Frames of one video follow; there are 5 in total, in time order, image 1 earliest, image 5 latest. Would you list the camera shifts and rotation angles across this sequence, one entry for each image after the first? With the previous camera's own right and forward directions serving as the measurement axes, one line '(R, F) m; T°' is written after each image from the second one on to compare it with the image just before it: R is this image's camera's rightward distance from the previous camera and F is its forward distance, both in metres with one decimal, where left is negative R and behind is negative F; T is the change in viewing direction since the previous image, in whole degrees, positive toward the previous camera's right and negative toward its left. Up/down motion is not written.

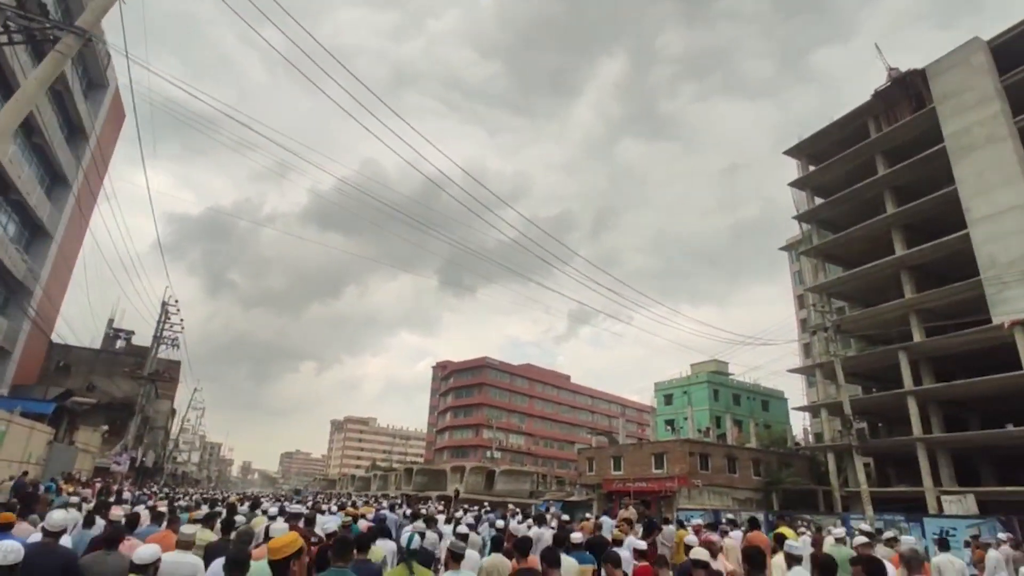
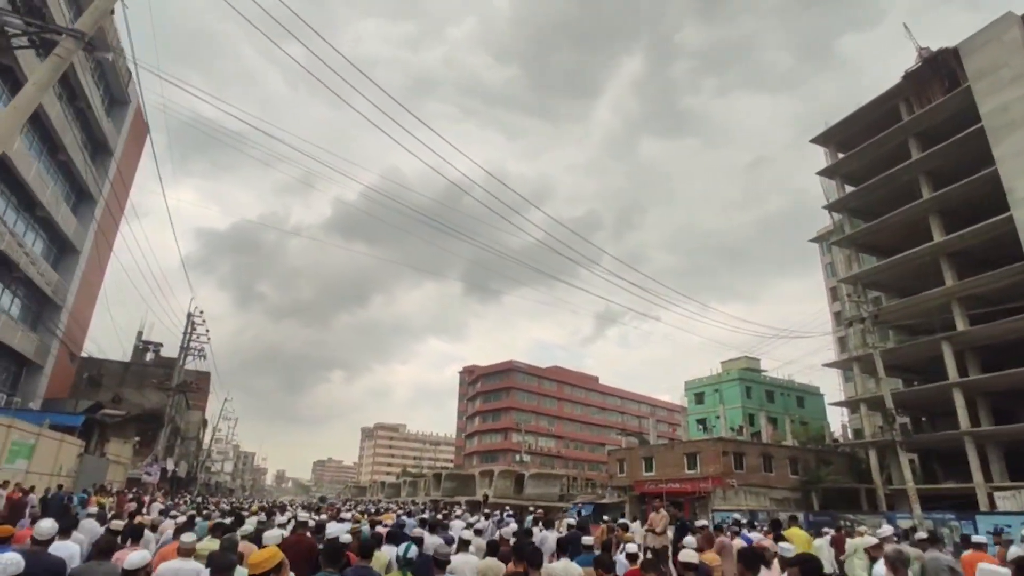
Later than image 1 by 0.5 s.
(+0.1, +0.6) m; -2°
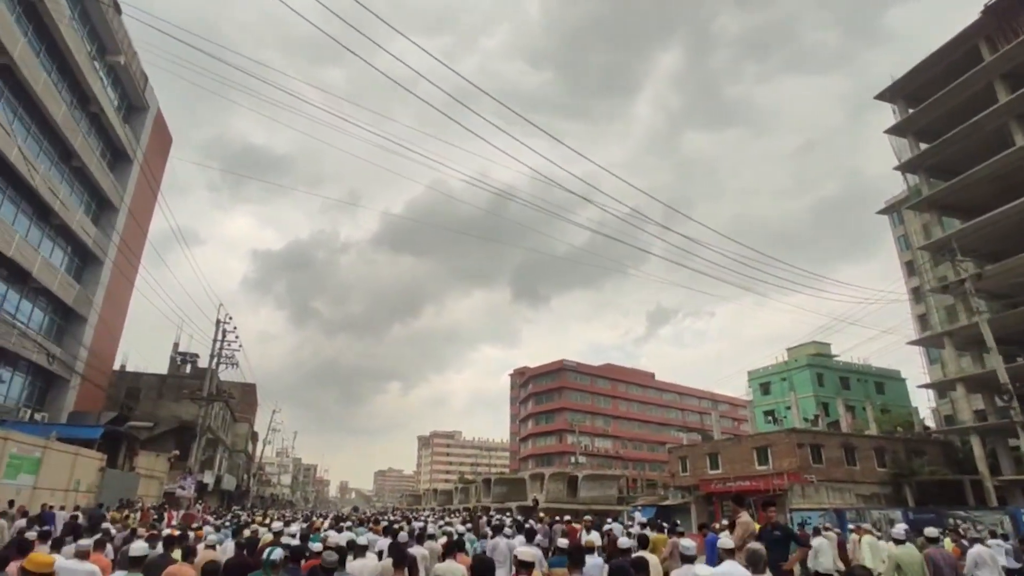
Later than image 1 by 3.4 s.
(+0.5, +2.8) m; -5°
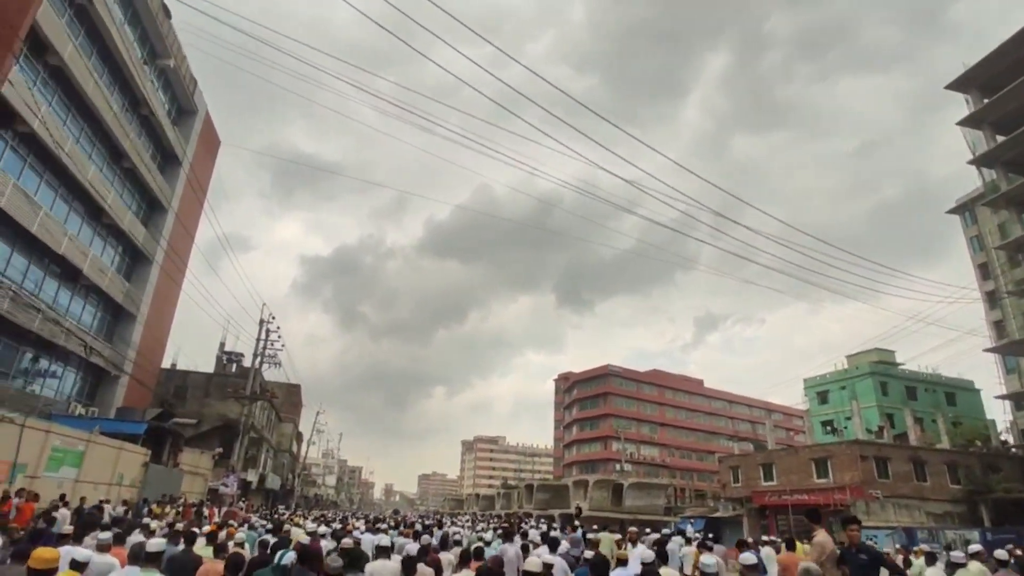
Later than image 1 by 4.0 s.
(+0.1, +0.9) m; -4°
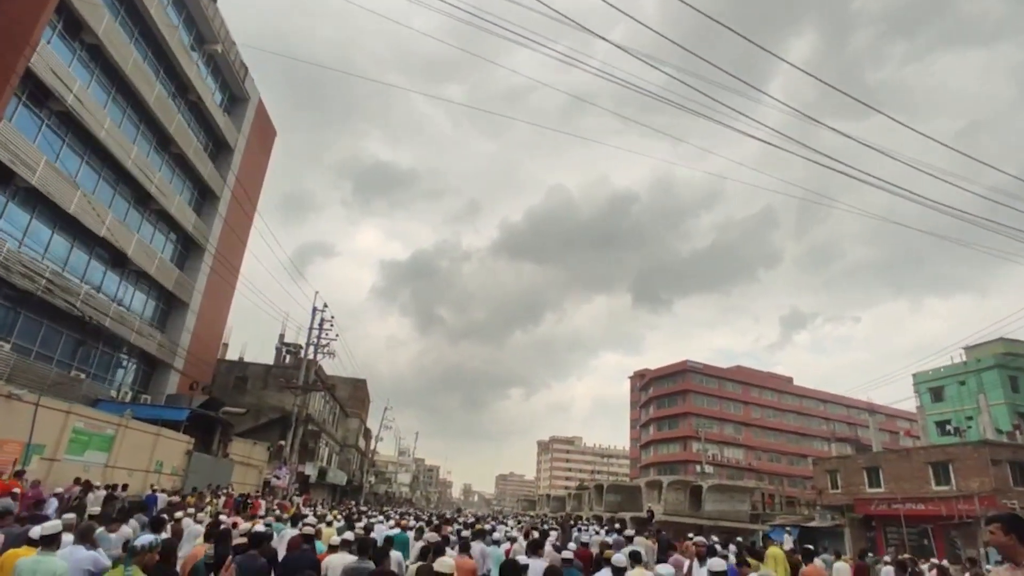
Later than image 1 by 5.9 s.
(+0.8, +2.7) m; -7°
